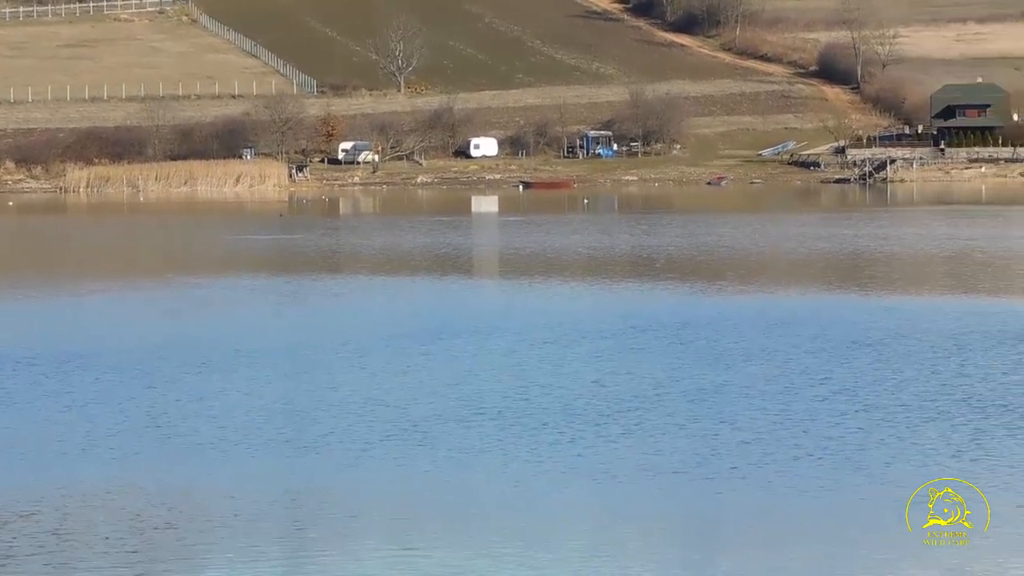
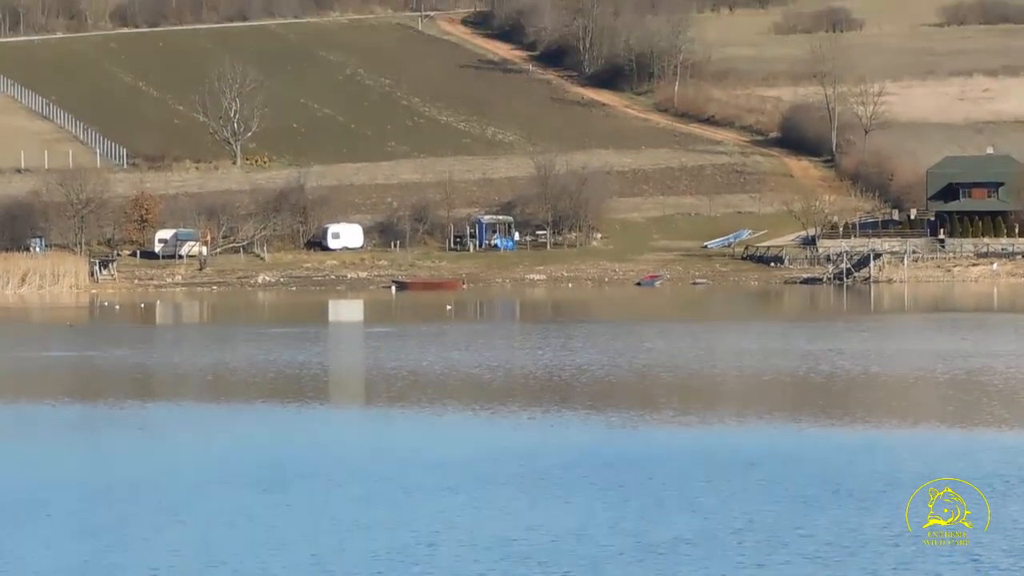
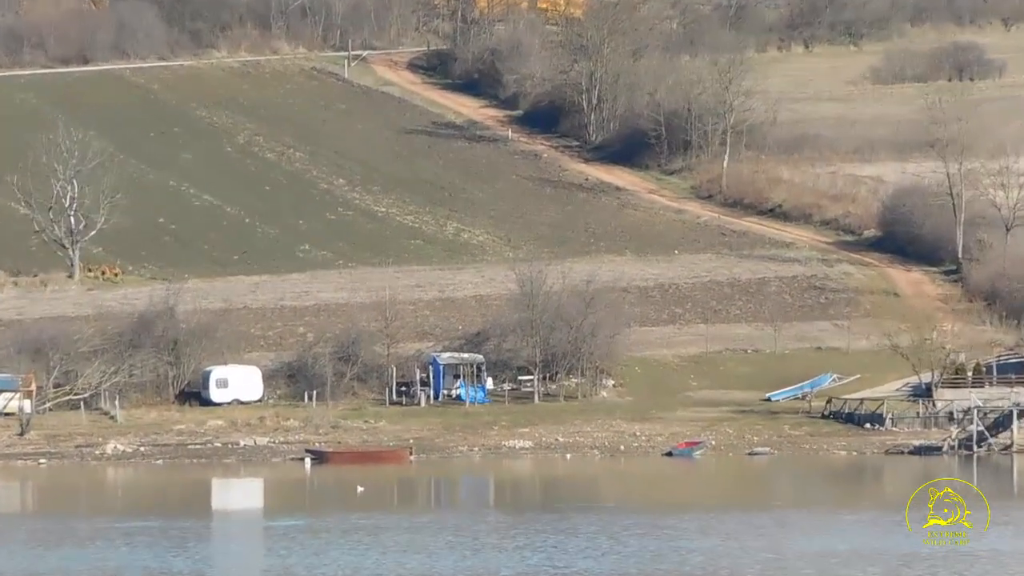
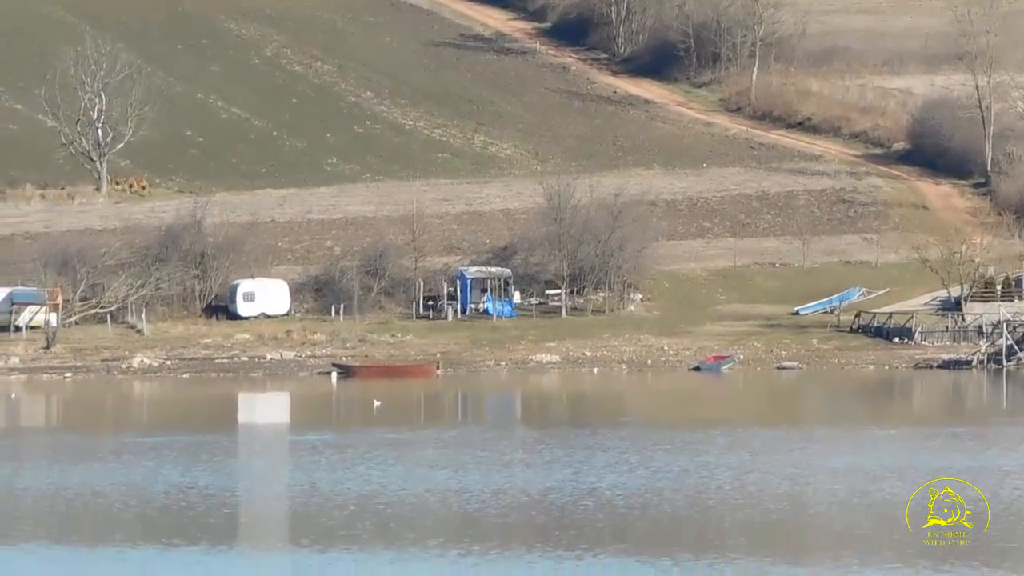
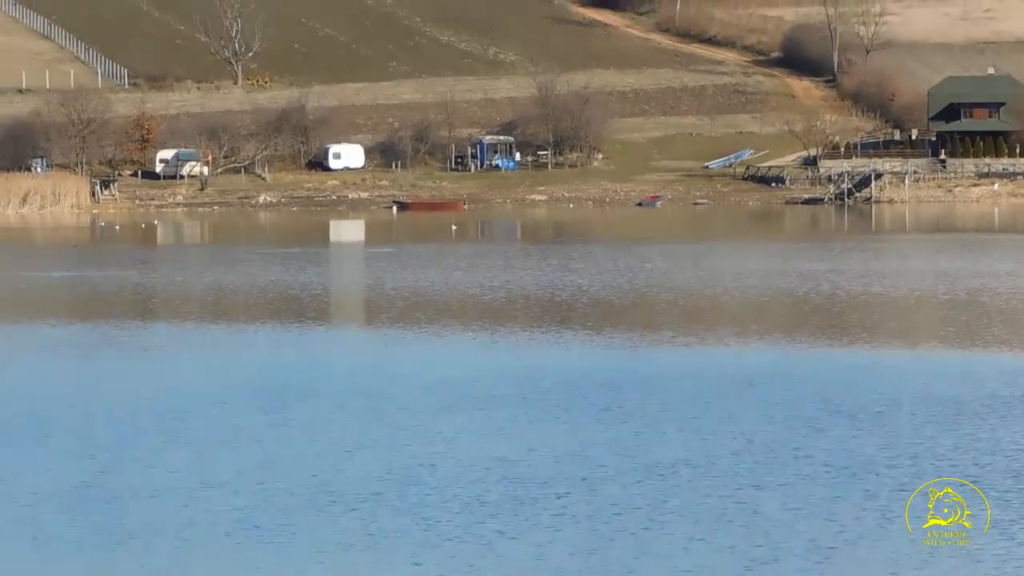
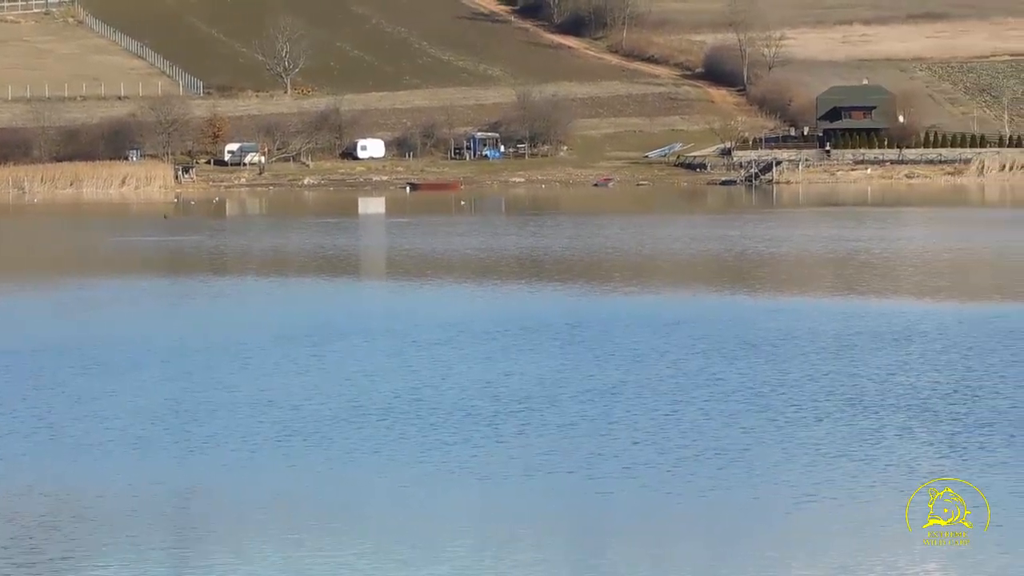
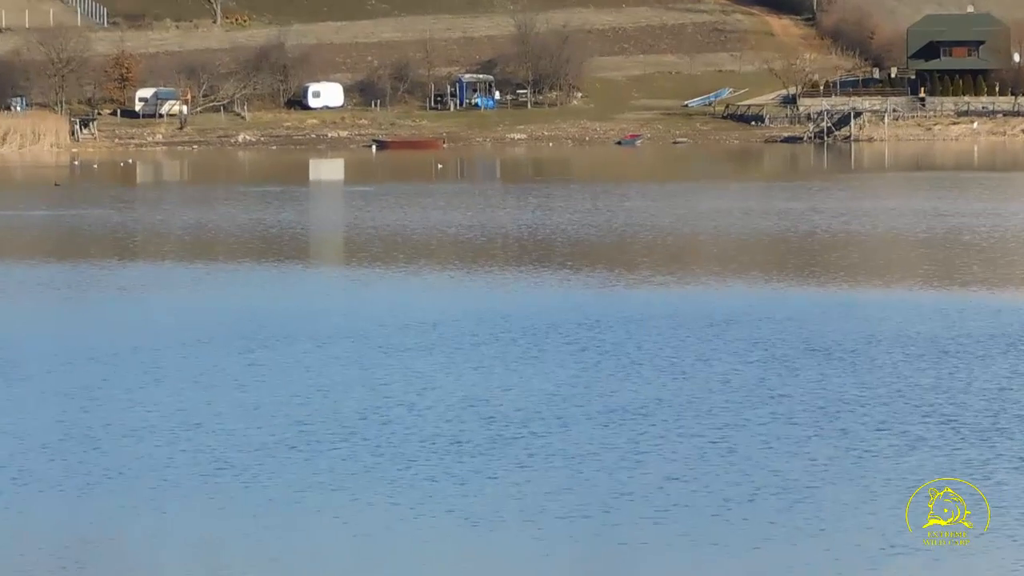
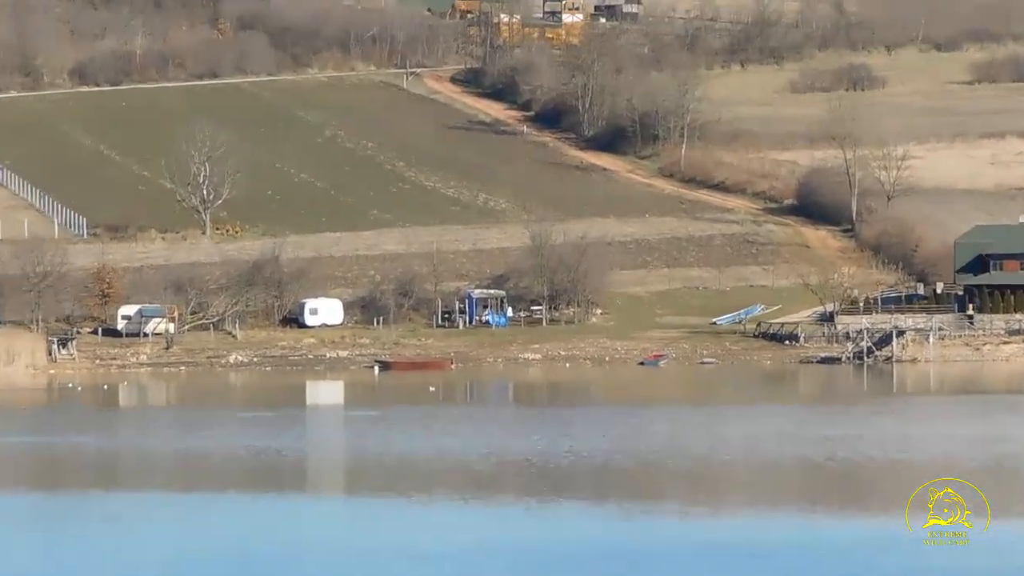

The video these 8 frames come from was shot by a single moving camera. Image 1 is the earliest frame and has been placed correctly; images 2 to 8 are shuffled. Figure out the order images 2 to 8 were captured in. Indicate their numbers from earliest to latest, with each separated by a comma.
6, 7, 5, 2, 8, 3, 4
